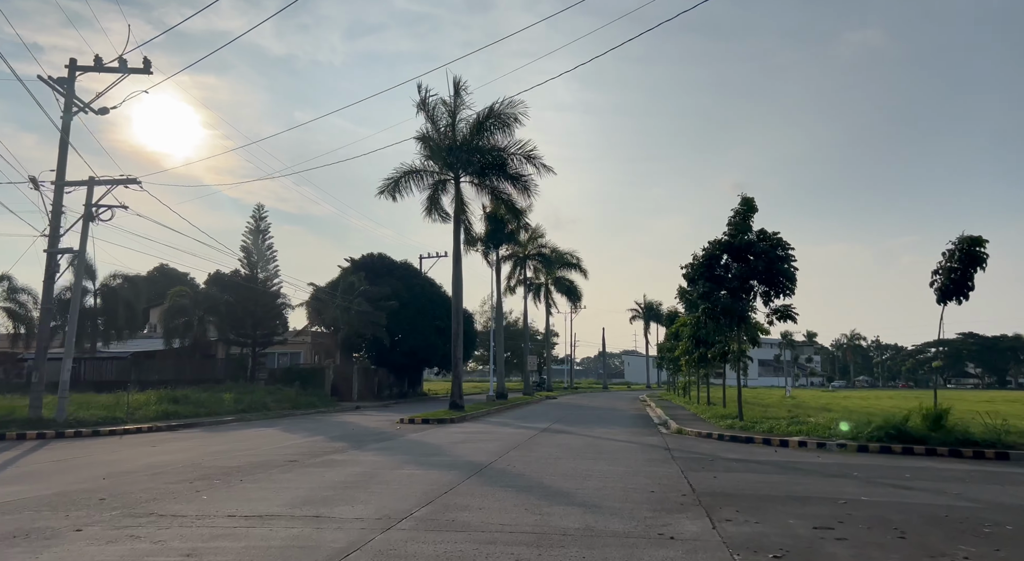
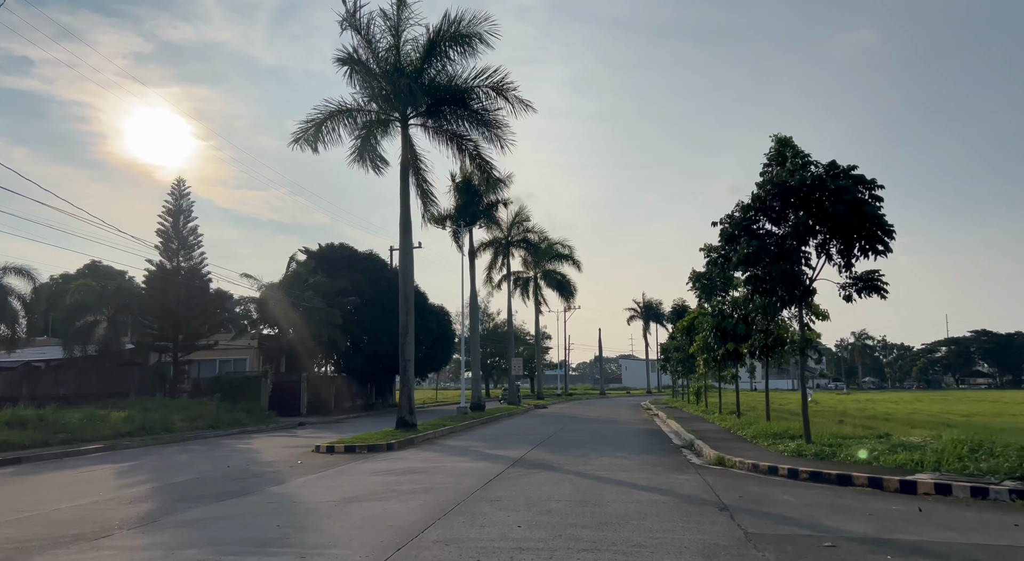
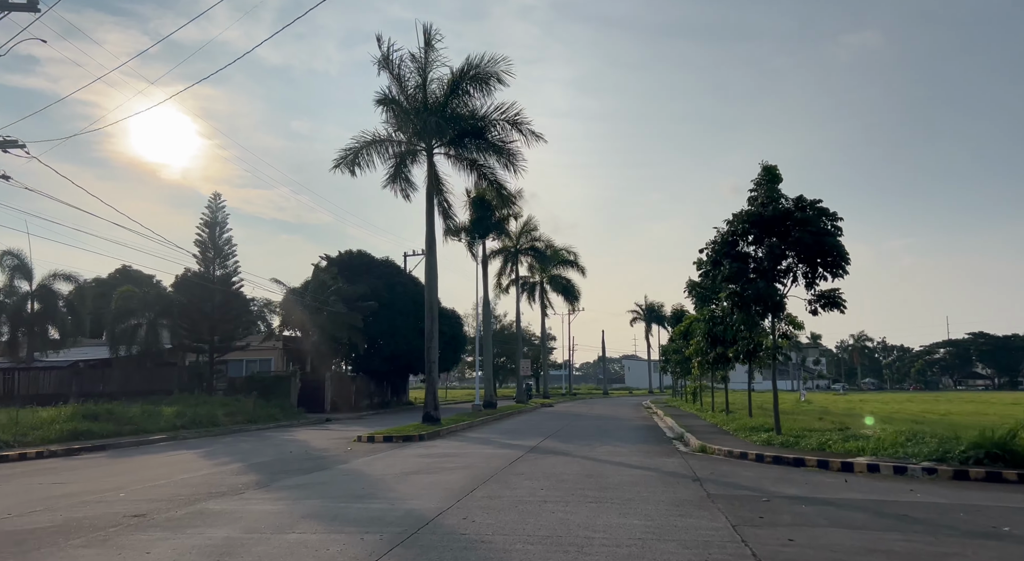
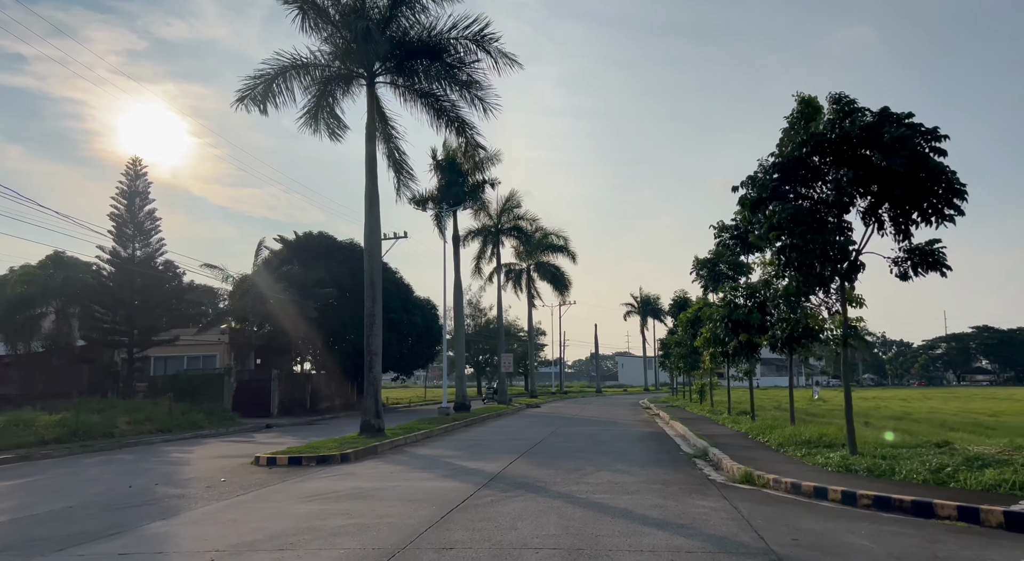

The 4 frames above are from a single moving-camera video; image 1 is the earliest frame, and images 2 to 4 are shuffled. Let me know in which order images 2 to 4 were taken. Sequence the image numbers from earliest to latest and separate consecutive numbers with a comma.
3, 2, 4
